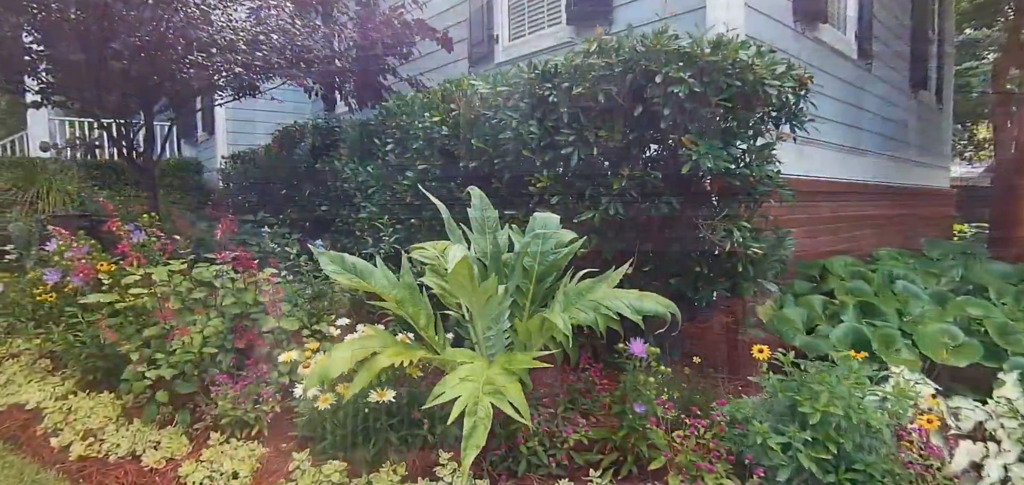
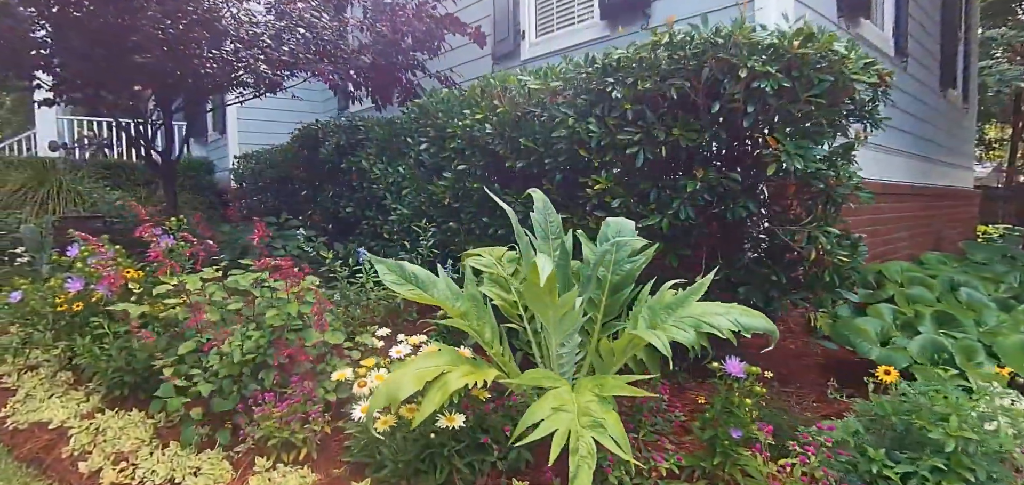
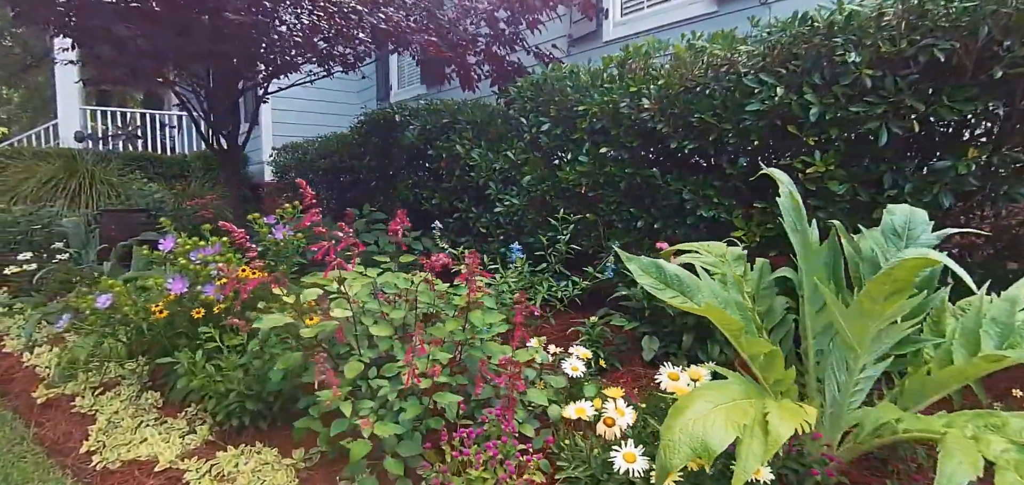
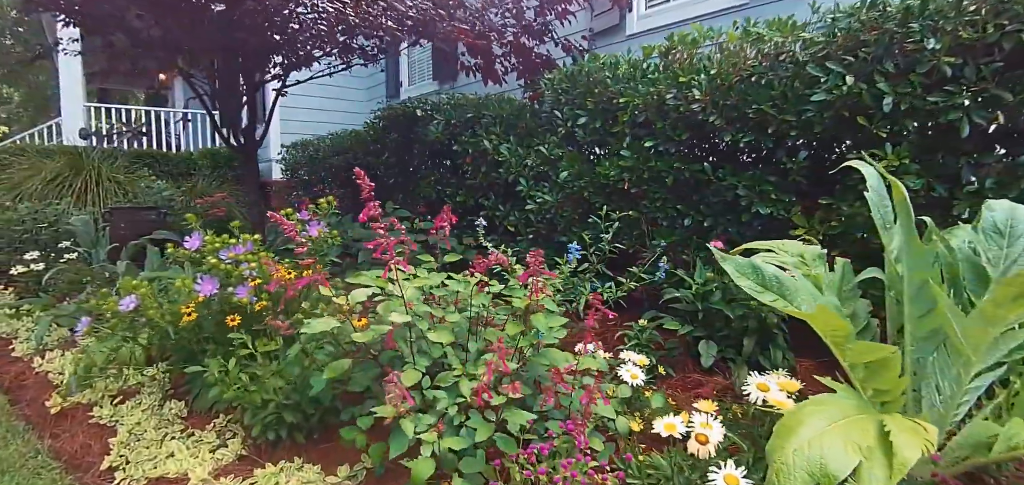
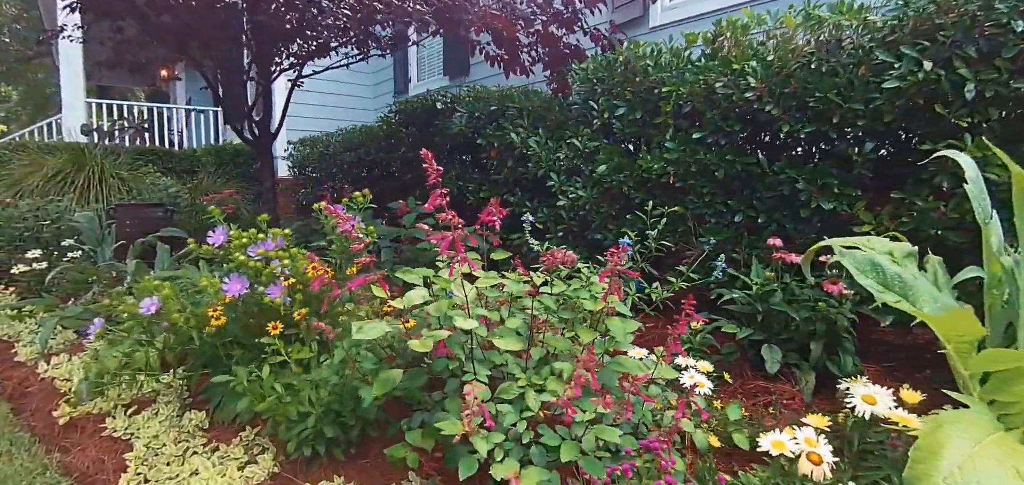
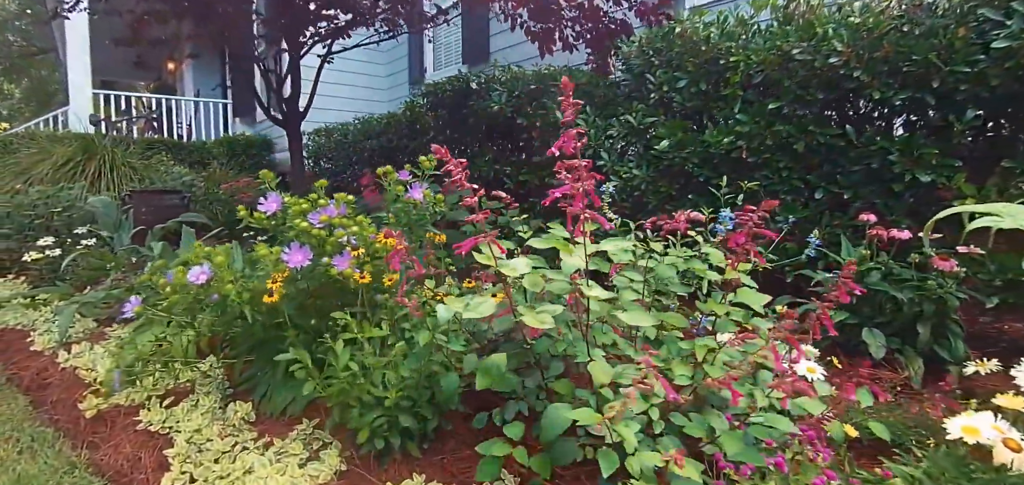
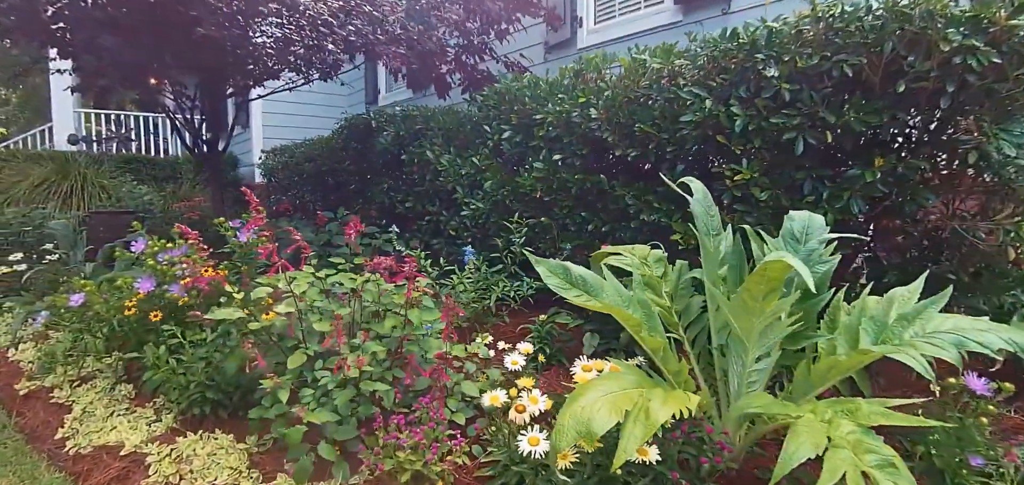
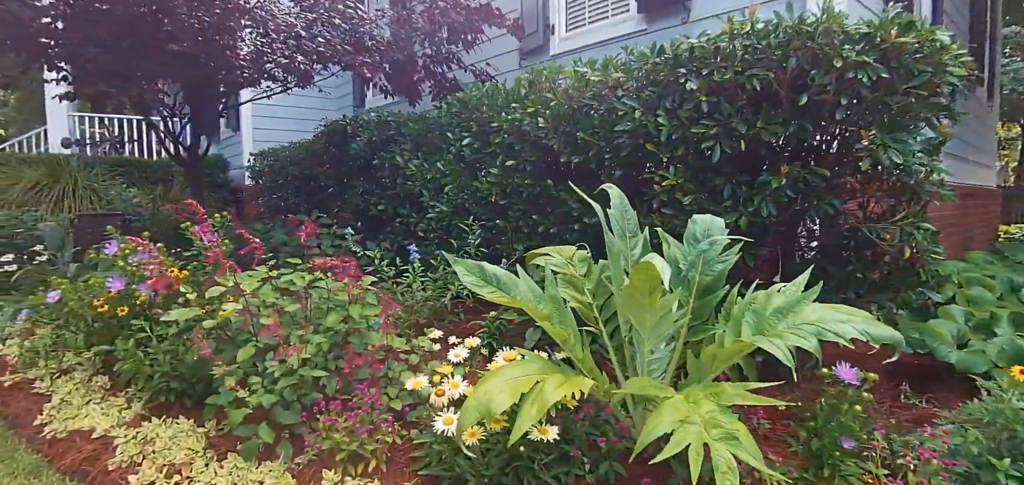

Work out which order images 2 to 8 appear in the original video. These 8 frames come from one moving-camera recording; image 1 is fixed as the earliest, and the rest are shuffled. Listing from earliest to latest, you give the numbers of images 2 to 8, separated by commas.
2, 8, 7, 3, 4, 5, 6
